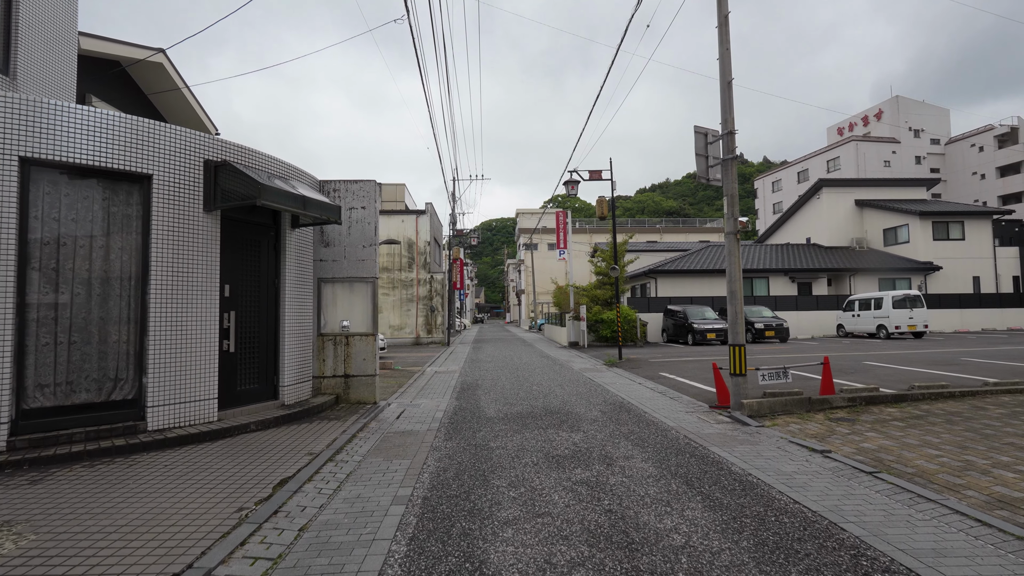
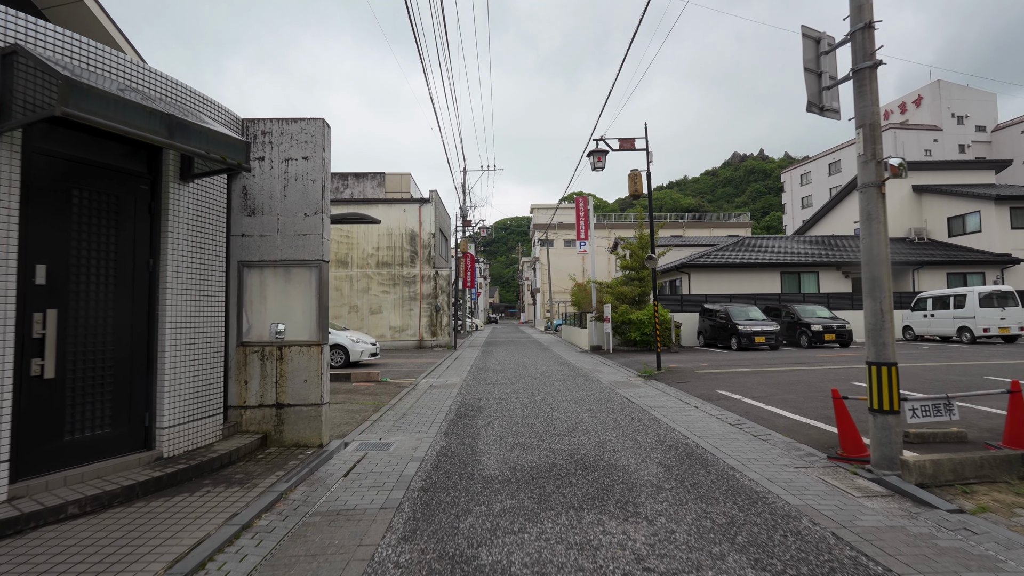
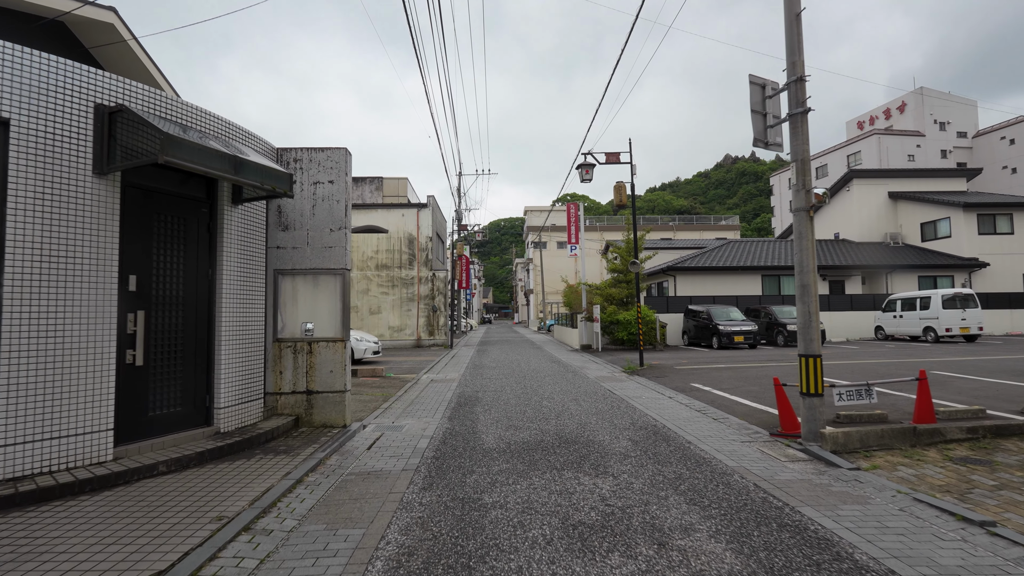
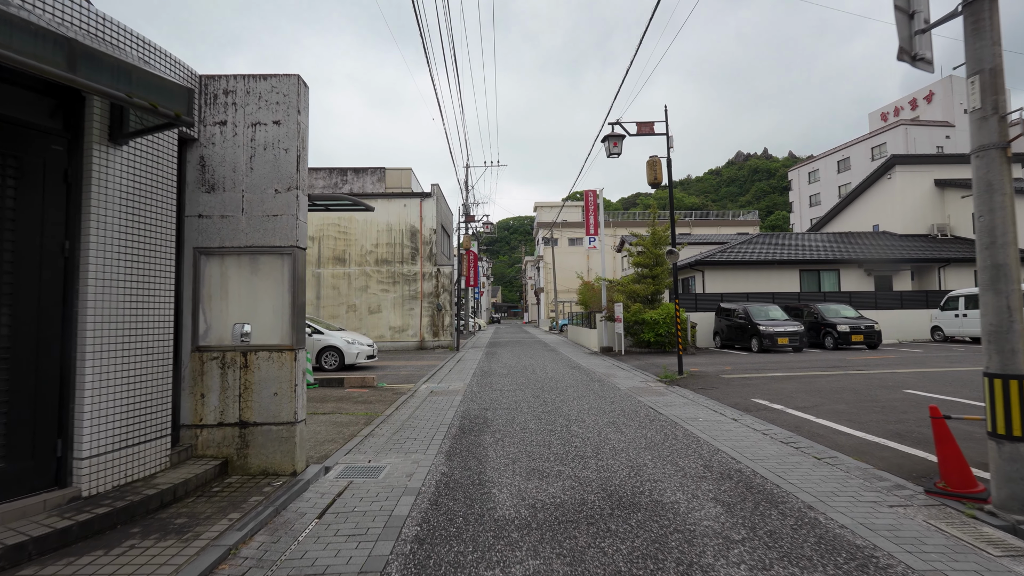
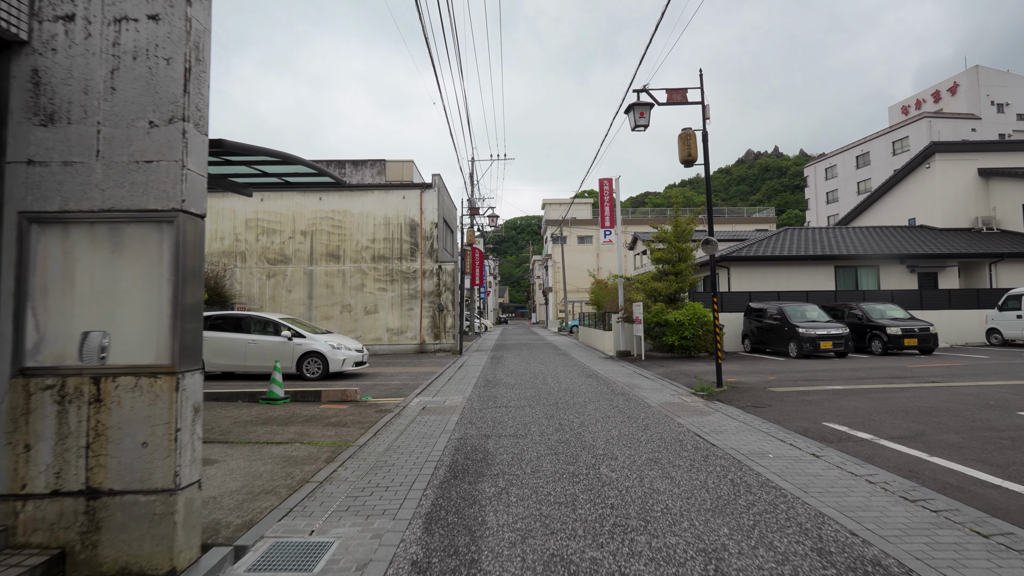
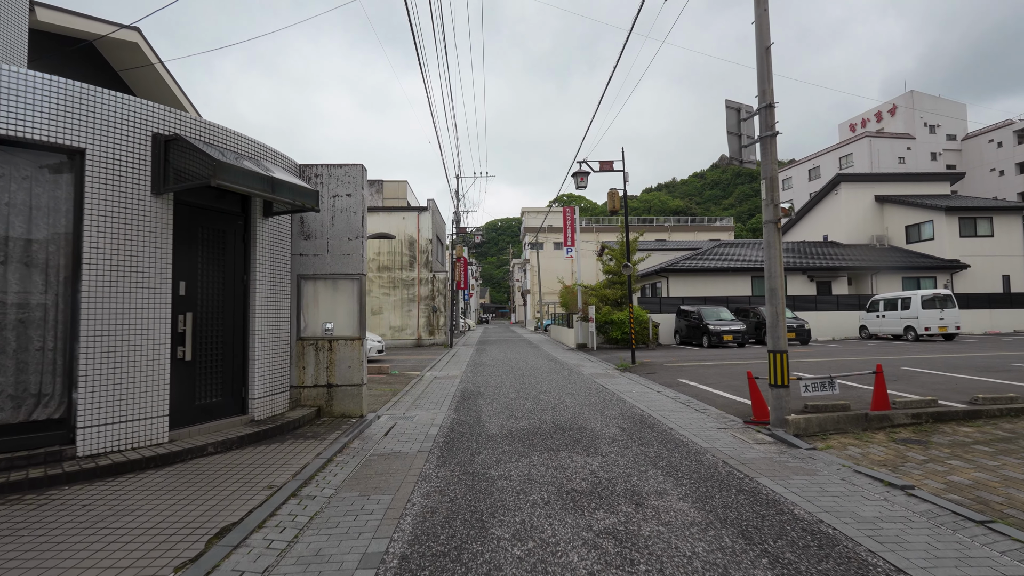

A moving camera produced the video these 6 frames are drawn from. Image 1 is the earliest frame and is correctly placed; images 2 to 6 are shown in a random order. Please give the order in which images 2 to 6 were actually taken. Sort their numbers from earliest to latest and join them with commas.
6, 3, 2, 4, 5
